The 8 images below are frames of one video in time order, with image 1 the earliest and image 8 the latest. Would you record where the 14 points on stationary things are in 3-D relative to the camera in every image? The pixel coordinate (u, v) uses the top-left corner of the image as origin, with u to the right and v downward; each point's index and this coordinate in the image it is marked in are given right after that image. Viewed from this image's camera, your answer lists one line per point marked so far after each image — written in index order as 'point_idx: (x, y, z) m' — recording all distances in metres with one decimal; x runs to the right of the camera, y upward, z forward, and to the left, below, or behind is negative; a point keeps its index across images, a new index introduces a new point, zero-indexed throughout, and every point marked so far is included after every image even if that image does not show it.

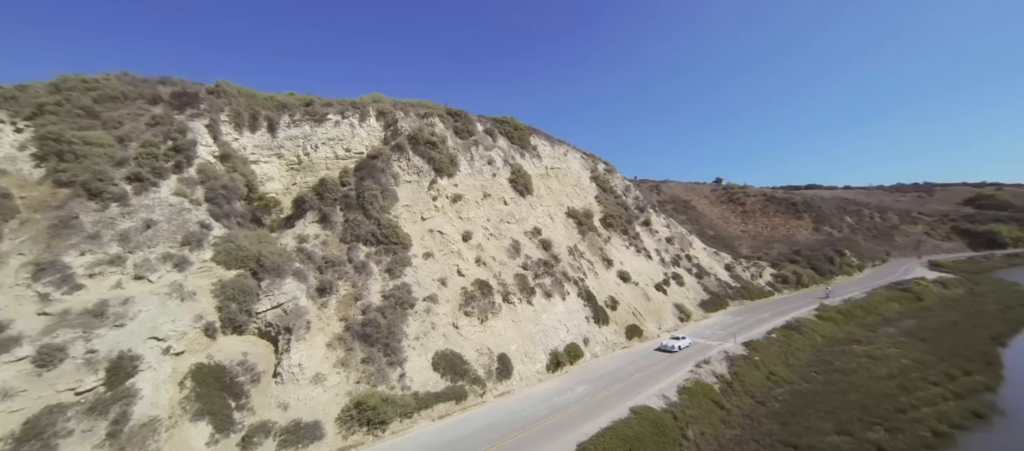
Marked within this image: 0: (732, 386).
0: (+12.6, -8.9, +19.6) m
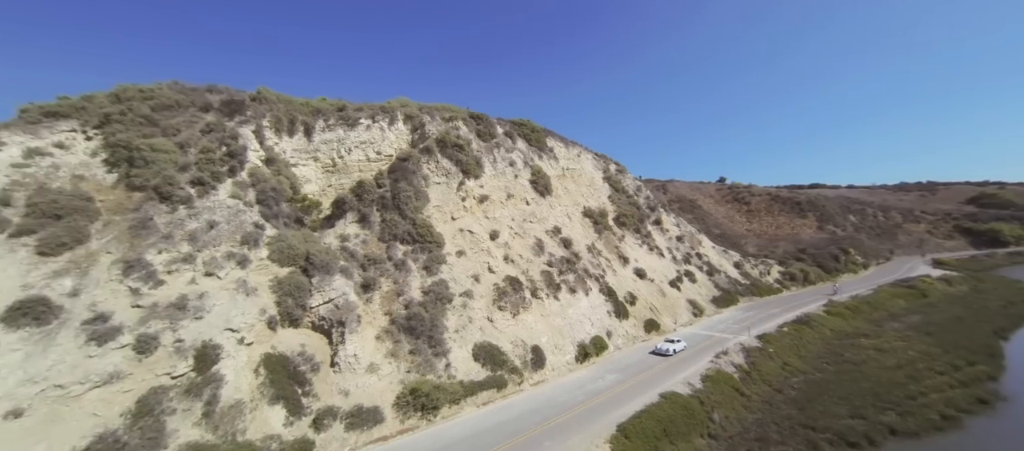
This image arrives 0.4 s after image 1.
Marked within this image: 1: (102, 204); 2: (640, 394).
0: (+14.5, -8.9, +20.9) m
1: (-20.0, +1.0, +16.5) m
2: (+6.5, -8.4, +17.5) m
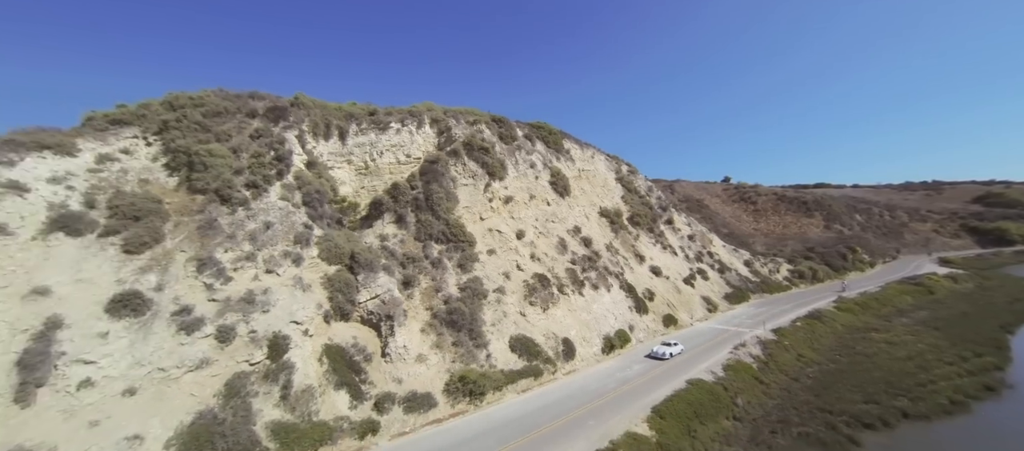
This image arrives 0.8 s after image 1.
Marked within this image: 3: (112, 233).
0: (+16.5, -8.8, +22.1) m
1: (-18.1, +1.0, +18.0) m
2: (+8.5, -8.3, +18.8) m
3: (-18.6, -0.5, +16.0) m
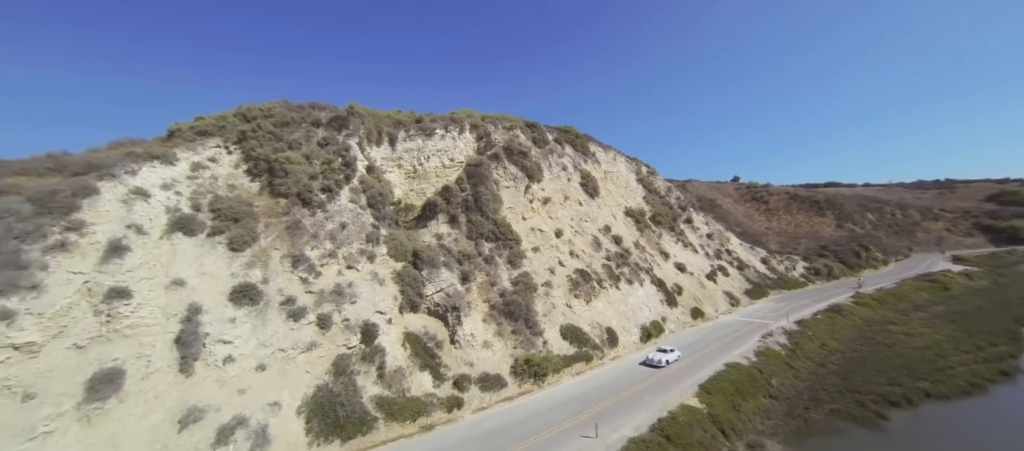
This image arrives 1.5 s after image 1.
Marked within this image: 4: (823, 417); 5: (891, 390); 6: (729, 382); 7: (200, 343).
0: (+19.8, -8.7, +23.9) m
1: (-14.9, +1.0, +20.2) m
2: (+11.7, -8.3, +20.7) m
3: (-15.4, -0.5, +18.2) m
4: (+15.6, -9.6, +17.4) m
5: (+21.3, -9.2, +19.4) m
6: (+11.4, -8.2, +18.2) m
7: (-12.6, -5.0, +14.1) m
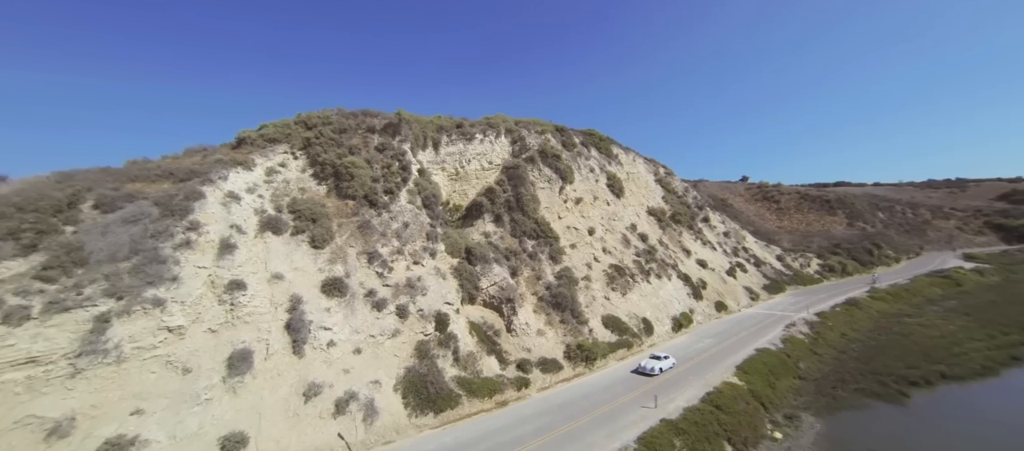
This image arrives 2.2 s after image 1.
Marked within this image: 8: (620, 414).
0: (+22.9, -8.5, +25.7) m
1: (-11.8, +1.1, +22.4) m
2: (+14.8, -8.1, +22.6) m
3: (-12.3, -0.4, +20.4) m
4: (+18.8, -9.4, +19.2) m
5: (+24.4, -9.0, +21.2) m
6: (+14.5, -8.1, +20.1) m
7: (-9.5, -4.9, +16.3) m
8: (+4.7, -8.2, +15.0) m
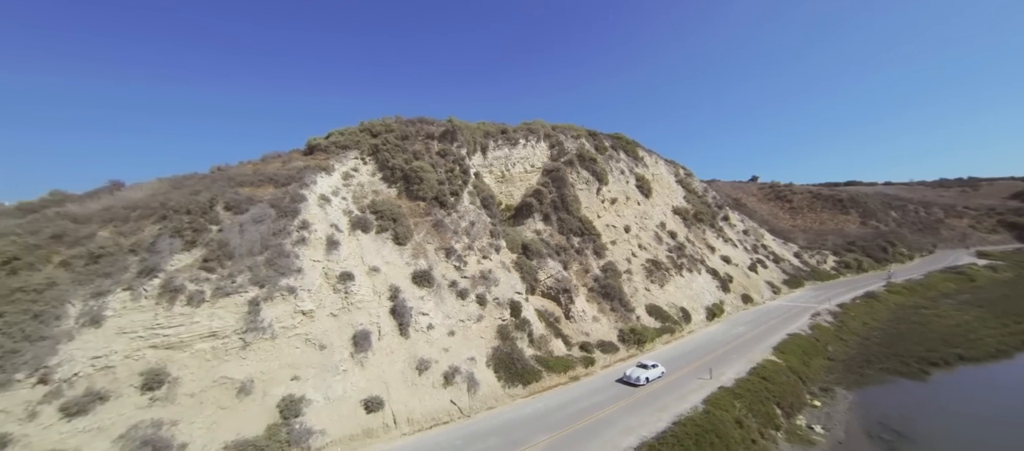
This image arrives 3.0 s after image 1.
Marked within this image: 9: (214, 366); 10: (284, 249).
0: (+27.0, -8.3, +28.1) m
1: (-7.8, +1.3, +25.2) m
2: (+18.8, -7.9, +25.0) m
3: (-8.4, -0.2, +23.2) m
4: (+22.7, -9.2, +21.6) m
5: (+28.4, -8.8, +23.5) m
6: (+18.5, -7.9, +22.5) m
7: (-5.6, -4.8, +19.0) m
8: (+8.6, -8.0, +17.6) m
9: (-12.8, -6.1, +15.0) m
10: (-12.4, -1.3, +18.9) m
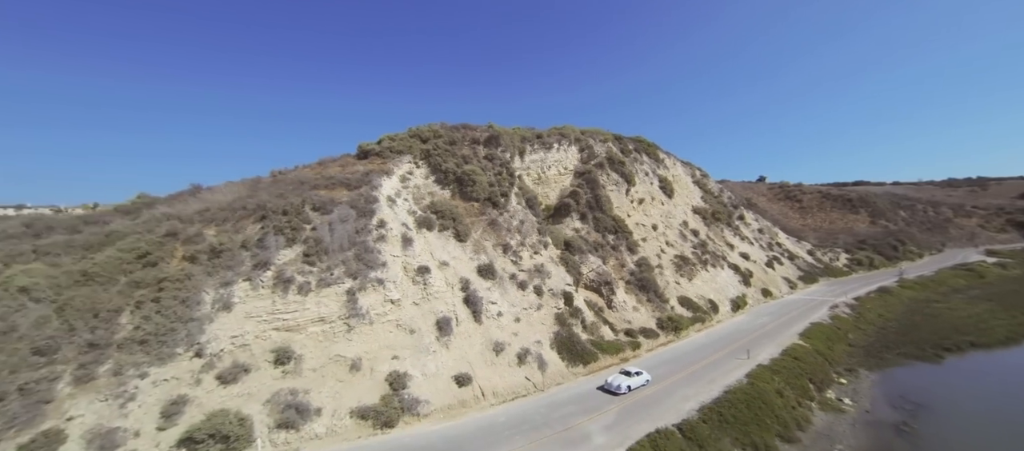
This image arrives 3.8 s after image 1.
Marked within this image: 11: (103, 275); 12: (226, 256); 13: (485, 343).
0: (+30.6, -8.2, +30.3) m
1: (-4.2, +1.4, +27.7) m
2: (+22.4, -7.8, +27.3) m
3: (-4.8, -0.1, +25.7) m
4: (+26.3, -9.0, +23.9) m
5: (+32.0, -8.7, +25.7) m
6: (+22.1, -7.7, +24.8) m
7: (-2.1, -4.7, +21.5) m
8: (+12.1, -7.9, +20.0) m
9: (-9.2, -6.0, +17.5) m
10: (-8.8, -1.2, +21.5) m
11: (-21.6, -2.6, +18.2) m
12: (-15.7, -1.7, +19.2) m
13: (-1.6, -6.7, +19.9) m
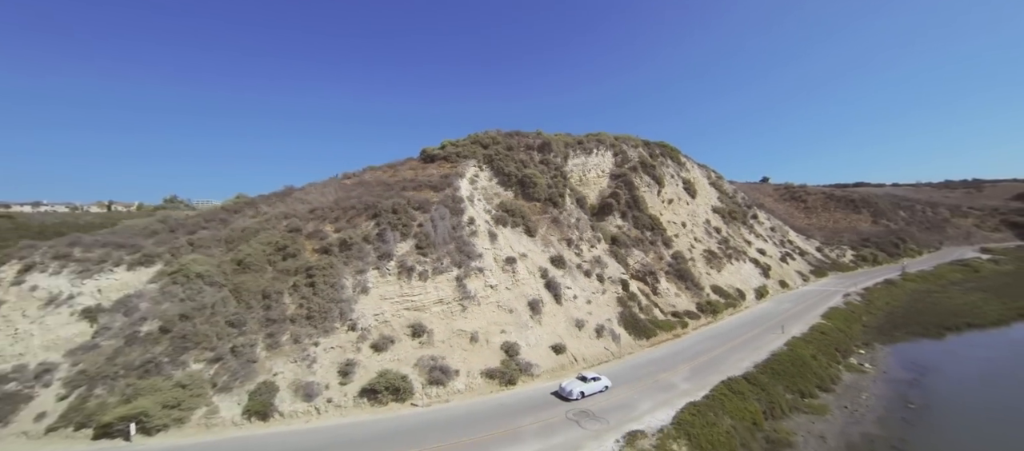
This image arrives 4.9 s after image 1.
0: (+35.8, -8.0, +34.5) m
1: (+1.0, +1.6, +31.7) m
2: (+27.6, -7.6, +31.5) m
3: (+0.4, 0.0, +29.7) m
4: (+31.5, -8.9, +28.0) m
5: (+37.2, -8.5, +29.9) m
6: (+27.3, -7.6, +29.0) m
7: (+3.2, -4.5, +25.5) m
8: (+17.4, -7.7, +24.1) m
9: (-4.0, -5.9, +21.5) m
10: (-3.6, -1.0, +25.5) m
11: (-16.4, -2.5, +22.2) m
12: (-10.5, -1.5, +23.1) m
13: (+3.6, -6.5, +23.9) m
